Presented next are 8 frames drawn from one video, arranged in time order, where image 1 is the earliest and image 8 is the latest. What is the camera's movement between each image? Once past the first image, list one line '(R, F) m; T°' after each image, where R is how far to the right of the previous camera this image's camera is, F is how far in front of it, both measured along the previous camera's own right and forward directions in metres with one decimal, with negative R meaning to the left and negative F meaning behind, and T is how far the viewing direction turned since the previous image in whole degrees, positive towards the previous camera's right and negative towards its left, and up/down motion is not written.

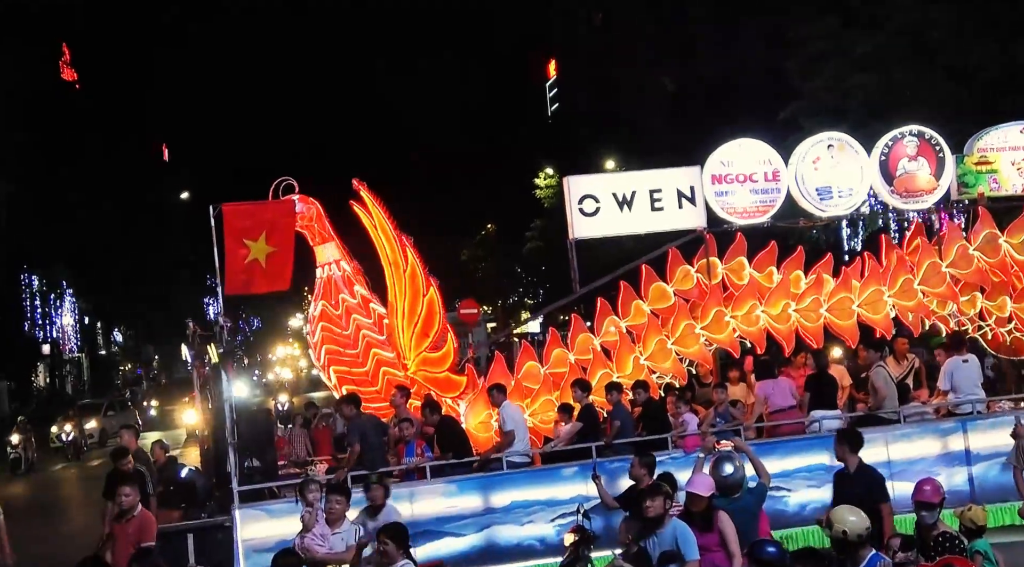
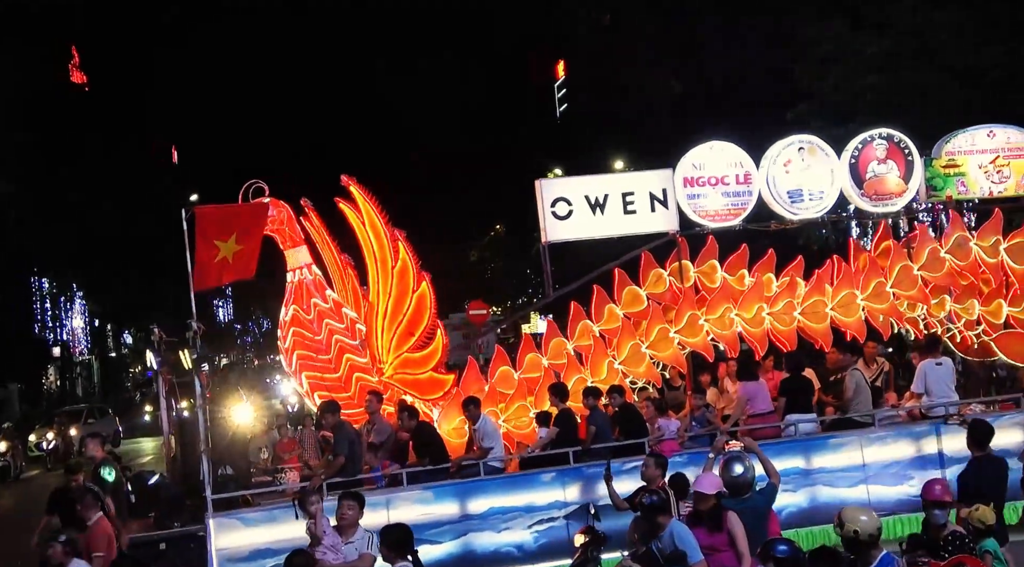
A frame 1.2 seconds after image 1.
(+0.8, -0.3) m; -2°
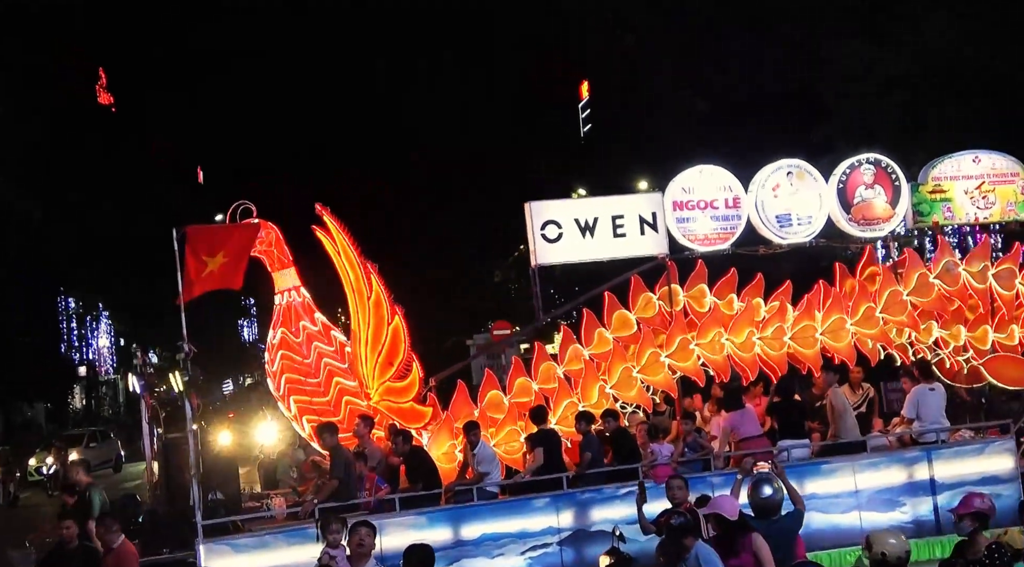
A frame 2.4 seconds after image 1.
(-0.4, +0.2) m; +2°
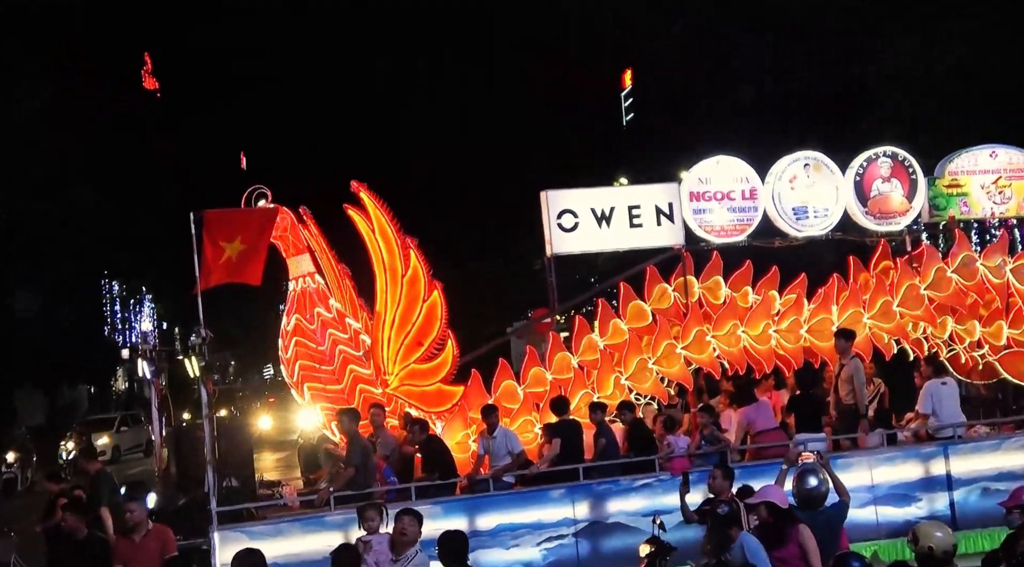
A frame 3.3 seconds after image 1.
(-0.3, +0.2) m; 0°
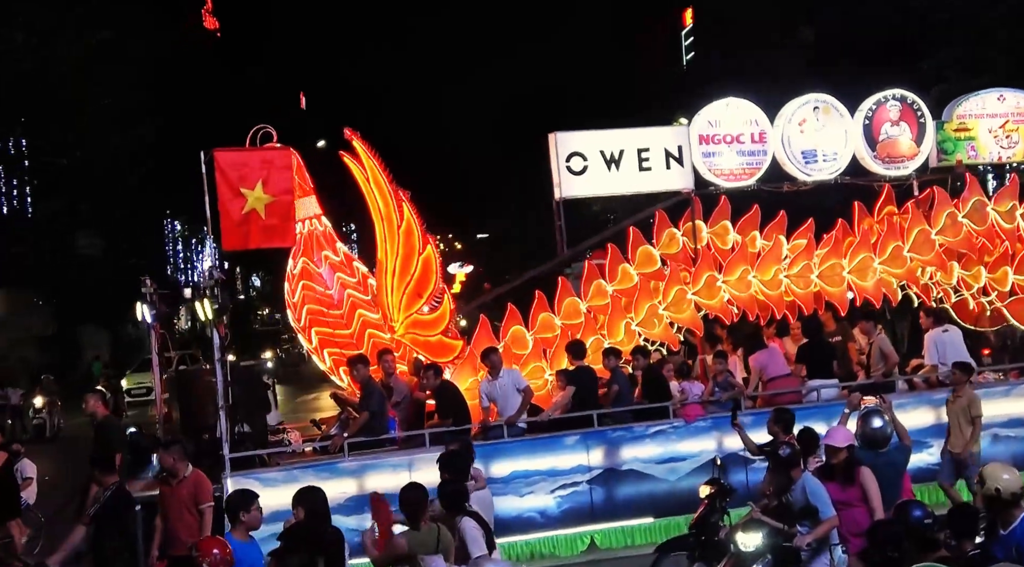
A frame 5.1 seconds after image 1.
(-0.6, +0.4) m; +2°
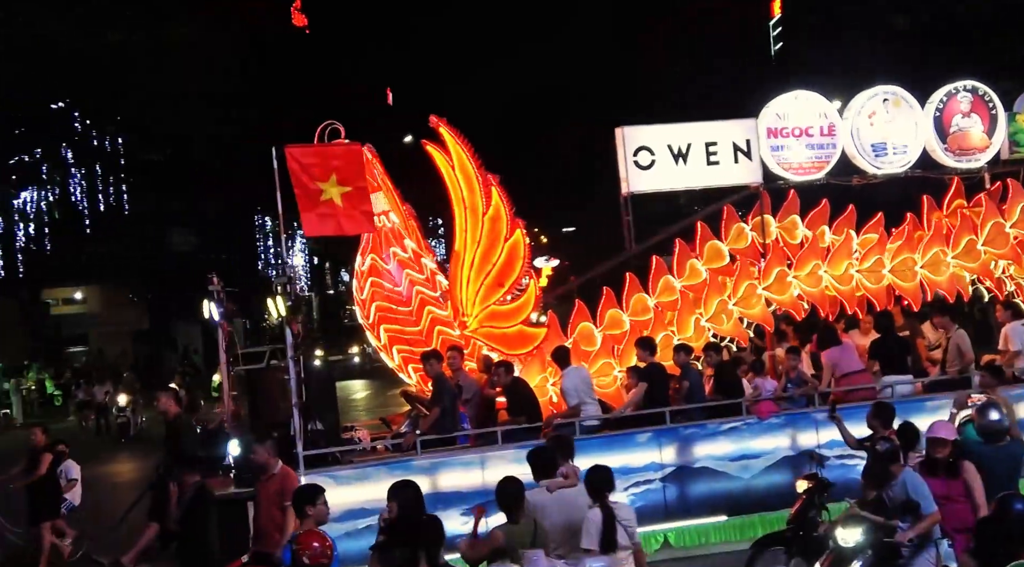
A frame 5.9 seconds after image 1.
(-0.3, +0.1) m; -2°
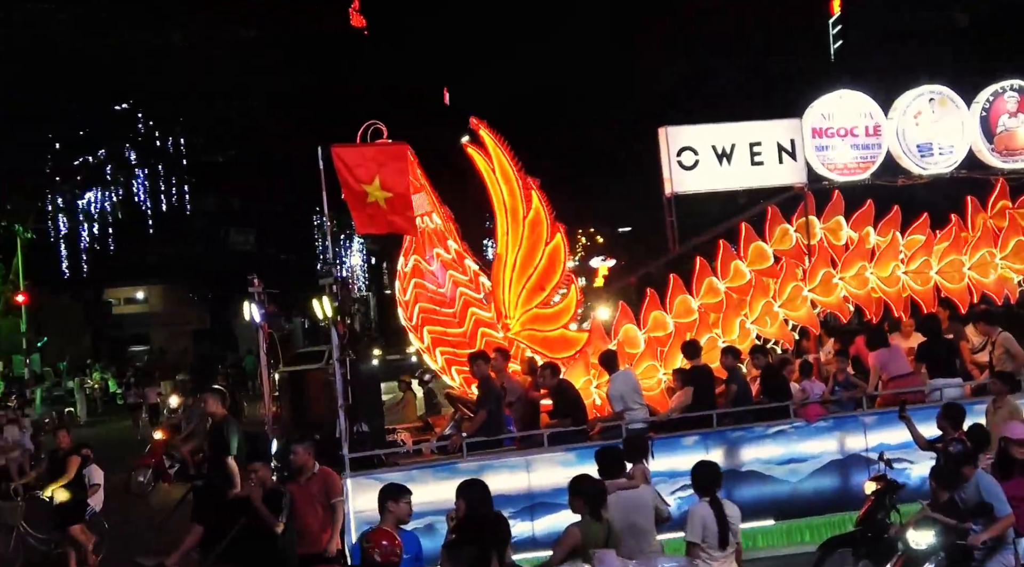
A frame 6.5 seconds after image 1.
(-0.2, +0.2) m; -1°
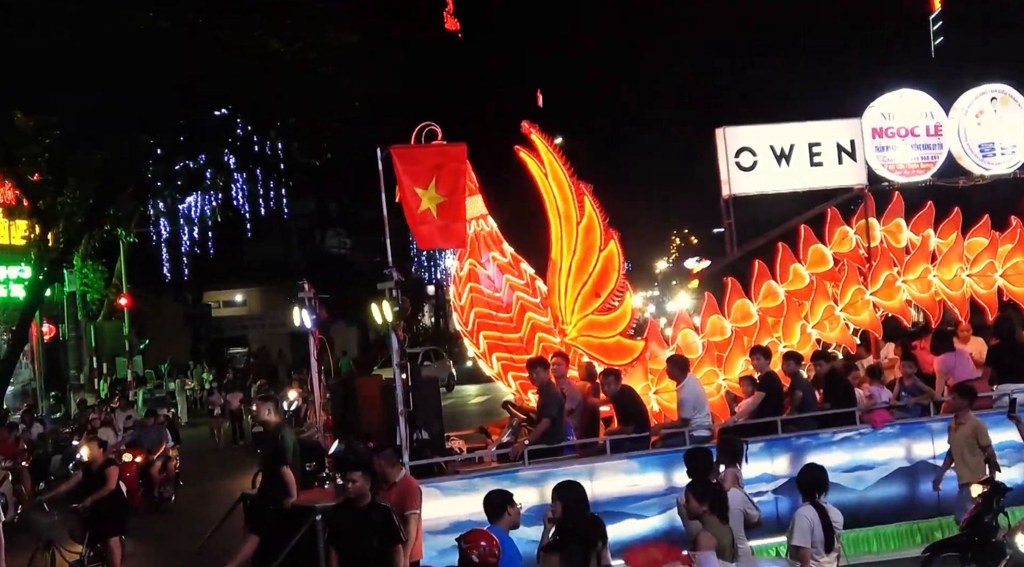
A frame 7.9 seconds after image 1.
(-0.4, +0.3) m; -1°
